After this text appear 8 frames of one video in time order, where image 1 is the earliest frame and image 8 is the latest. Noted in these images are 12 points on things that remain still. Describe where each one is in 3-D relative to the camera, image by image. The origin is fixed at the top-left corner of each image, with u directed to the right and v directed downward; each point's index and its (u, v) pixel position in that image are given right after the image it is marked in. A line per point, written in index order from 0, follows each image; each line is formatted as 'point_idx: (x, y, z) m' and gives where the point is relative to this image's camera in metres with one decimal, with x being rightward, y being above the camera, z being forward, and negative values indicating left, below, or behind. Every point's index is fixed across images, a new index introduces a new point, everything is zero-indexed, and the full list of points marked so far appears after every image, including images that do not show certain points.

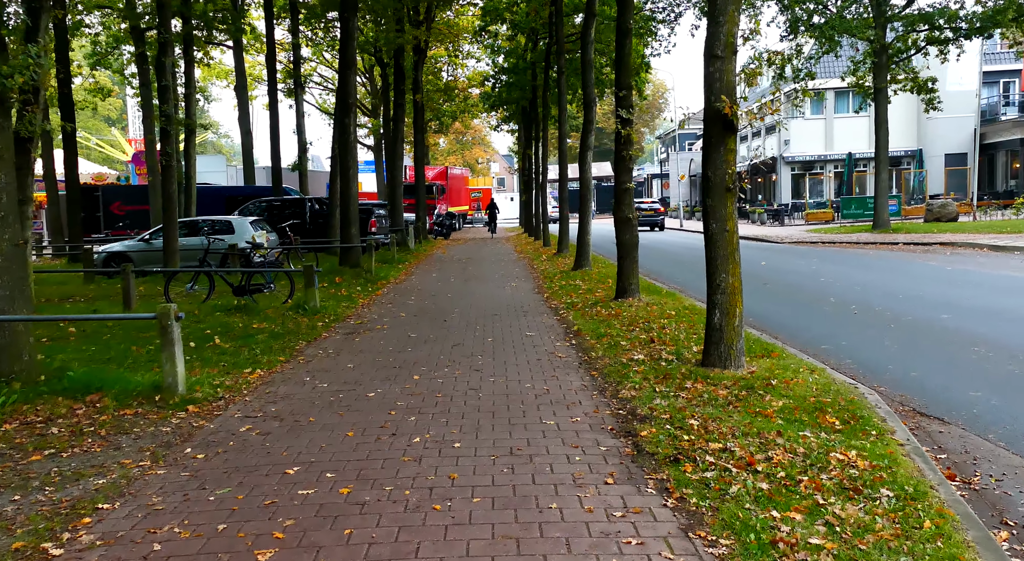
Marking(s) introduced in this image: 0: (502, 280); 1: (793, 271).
0: (-0.1, 0.0, +18.0) m
1: (+5.6, +0.2, +17.5) m
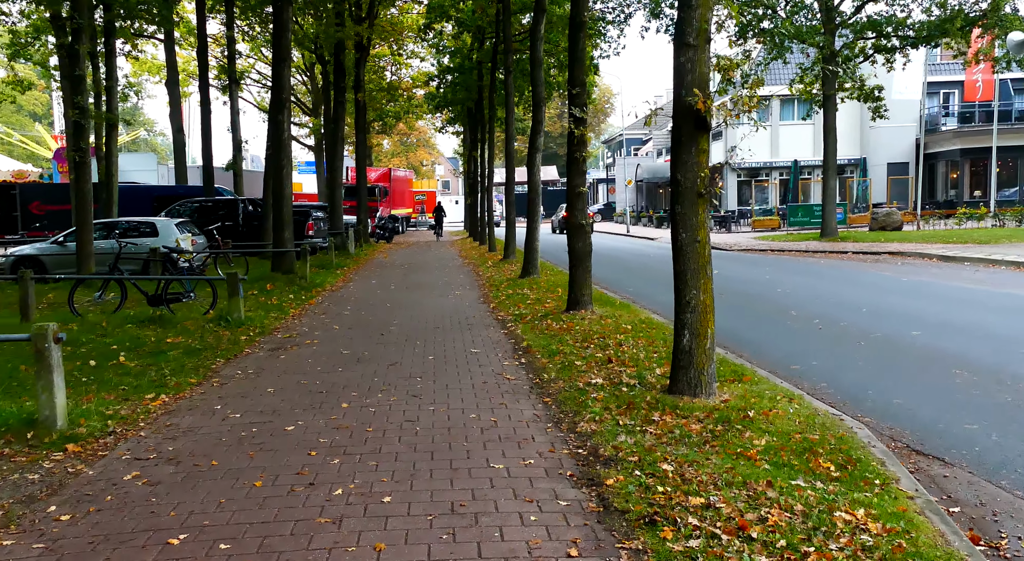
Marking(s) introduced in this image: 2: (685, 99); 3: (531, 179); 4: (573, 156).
0: (-1.2, -0.2, +17.1) m
1: (+4.5, 0.0, +17.0) m
2: (+1.3, +1.3, +6.4) m
3: (+0.4, +2.1, +17.9) m
4: (+0.8, +1.7, +11.6) m
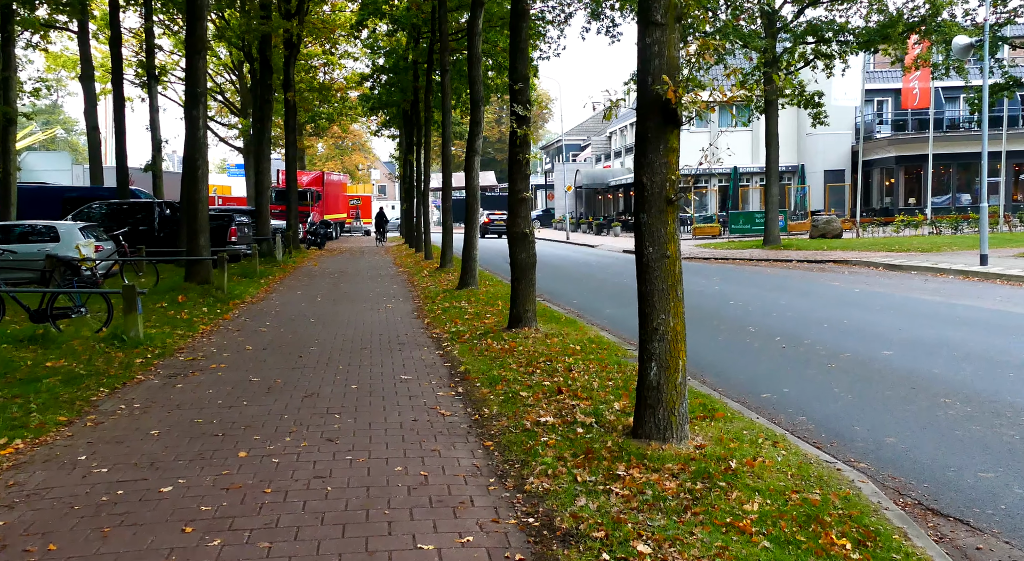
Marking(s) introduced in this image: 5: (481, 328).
0: (-2.4, -0.4, +15.8) m
1: (+3.4, -0.2, +16.2) m
2: (+0.9, +1.2, +5.4) m
3: (-0.8, +1.9, +16.8) m
4: (0.0, +1.5, +10.5) m
5: (-0.4, -0.6, +11.2) m
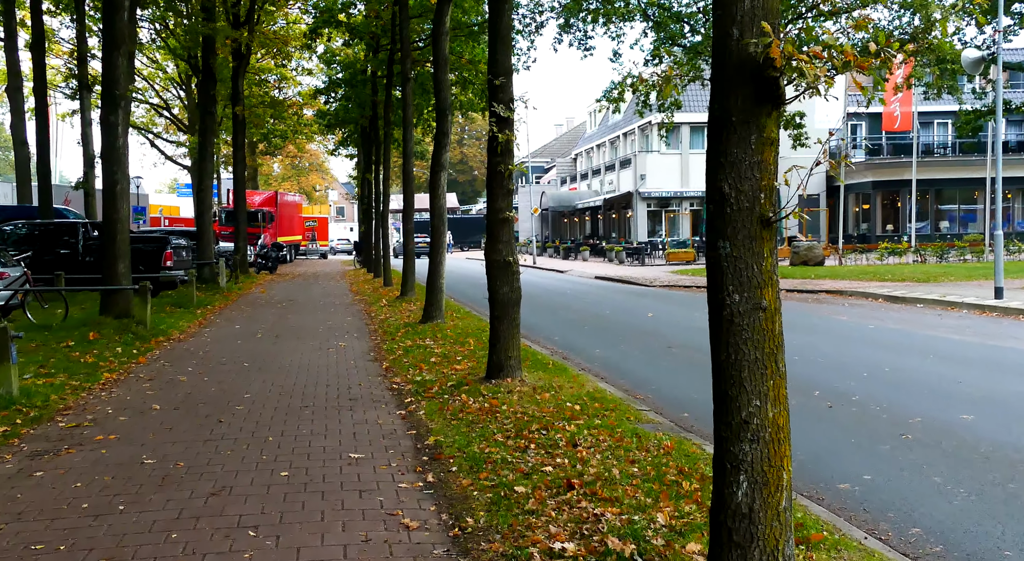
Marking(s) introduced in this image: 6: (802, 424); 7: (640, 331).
0: (-2.8, -0.9, +13.7) m
1: (+2.9, -0.8, +14.3) m
2: (+0.9, +0.9, +3.4) m
3: (-1.3, +1.3, +14.8) m
4: (-0.2, +1.1, +8.6) m
5: (-0.6, -1.0, +9.2) m
6: (+2.4, -1.2, +7.2) m
7: (+2.0, -0.8, +14.1) m
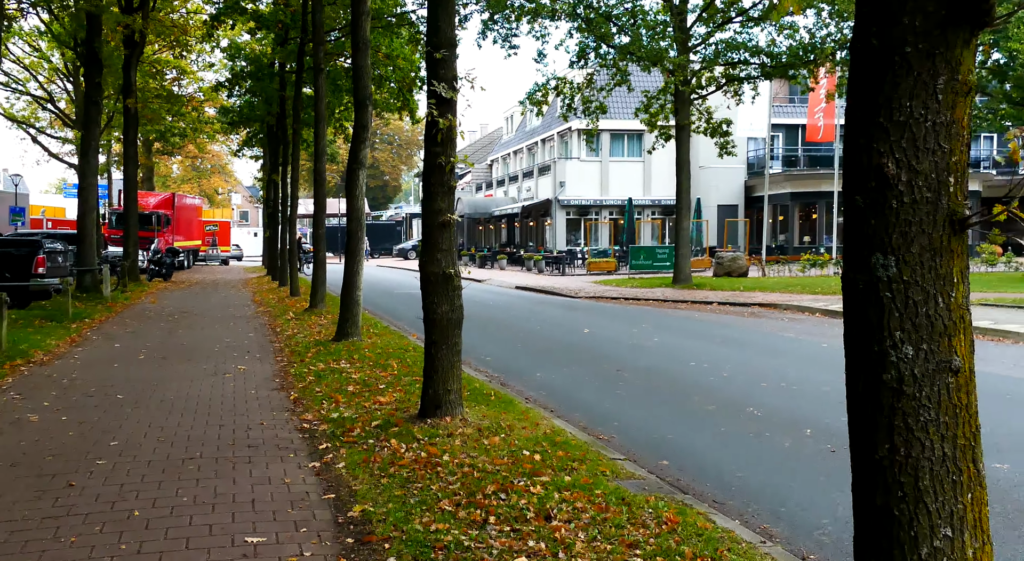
0: (-3.9, -1.0, +11.9) m
1: (+1.8, -1.0, +13.0) m
2: (+0.9, +0.8, +2.0) m
3: (-2.4, +1.2, +13.1) m
4: (-0.6, +1.0, +7.0) m
5: (-1.2, -1.2, +7.6) m
6: (+2.0, -1.3, +5.9) m
7: (+1.0, -1.0, +12.7) m
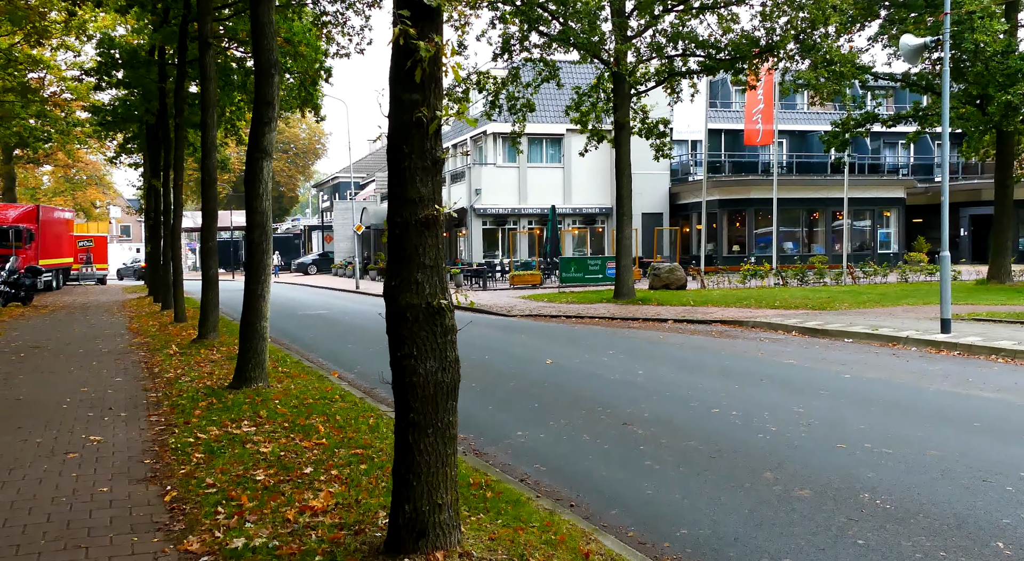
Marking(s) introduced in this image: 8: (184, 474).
0: (-4.2, -1.4, +8.5) m
1: (+1.3, -1.2, +10.3) m
2: (+1.7, +0.7, -0.7) m
3: (-3.0, +0.9, +9.9) m
4: (-0.5, +0.8, +4.1) m
5: (-1.0, -1.4, +4.5) m
6: (+2.3, -1.5, +3.2) m
7: (+0.5, -1.3, +9.9) m
8: (-2.4, -1.4, +6.3) m
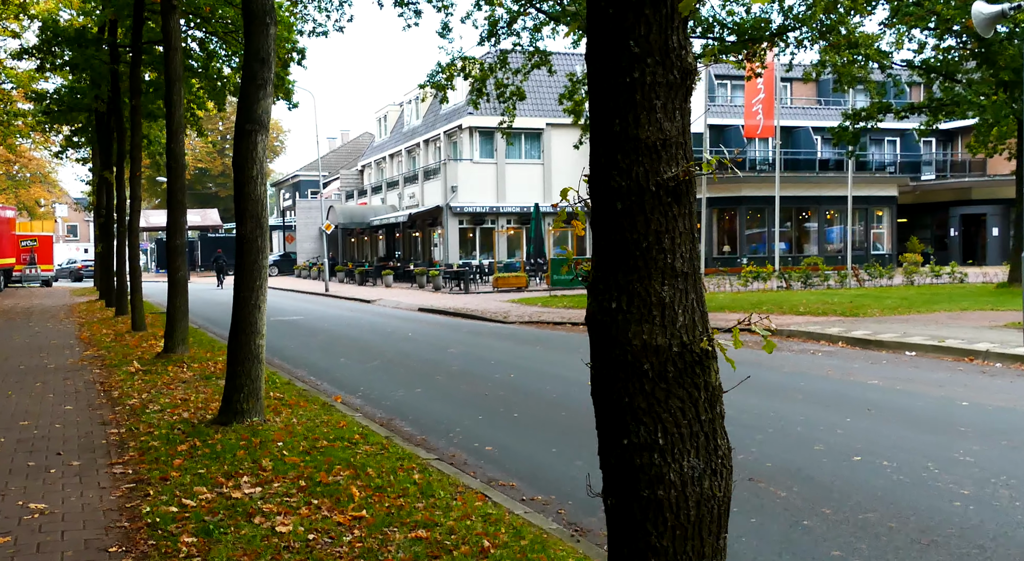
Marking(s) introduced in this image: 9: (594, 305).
0: (-3.6, -1.4, +6.3) m
1: (+1.8, -1.3, +8.4) m
2: (+2.7, +0.7, -2.6) m
3: (-2.4, +0.8, +7.8) m
4: (+0.3, +0.7, +2.1) m
5: (-0.2, -1.4, +2.5) m
6: (+3.2, -1.5, +1.4) m
7: (+1.0, -1.3, +8.0) m
8: (-1.7, -1.5, +4.2) m
9: (+0.2, -0.1, +2.1) m
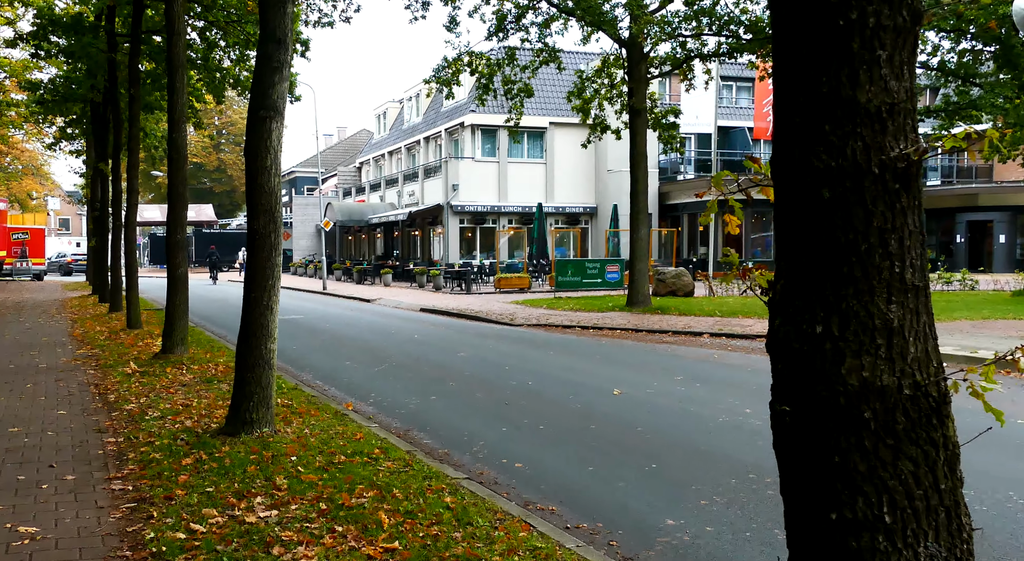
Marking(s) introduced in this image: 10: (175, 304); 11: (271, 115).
0: (-3.3, -1.4, +5.7) m
1: (+2.1, -1.3, +7.9) m
2: (+3.1, +0.6, -3.1) m
3: (-2.1, +0.8, +7.2) m
4: (+0.7, +0.7, +1.5) m
5: (+0.1, -1.4, +1.9) m
6: (+3.5, -1.6, +0.8) m
7: (+1.3, -1.4, +7.4) m
8: (-1.4, -1.5, +3.7) m
9: (+0.6, -0.1, +1.6) m
10: (-4.6, -0.3, +12.0) m
11: (-2.1, +1.3, +7.3) m
